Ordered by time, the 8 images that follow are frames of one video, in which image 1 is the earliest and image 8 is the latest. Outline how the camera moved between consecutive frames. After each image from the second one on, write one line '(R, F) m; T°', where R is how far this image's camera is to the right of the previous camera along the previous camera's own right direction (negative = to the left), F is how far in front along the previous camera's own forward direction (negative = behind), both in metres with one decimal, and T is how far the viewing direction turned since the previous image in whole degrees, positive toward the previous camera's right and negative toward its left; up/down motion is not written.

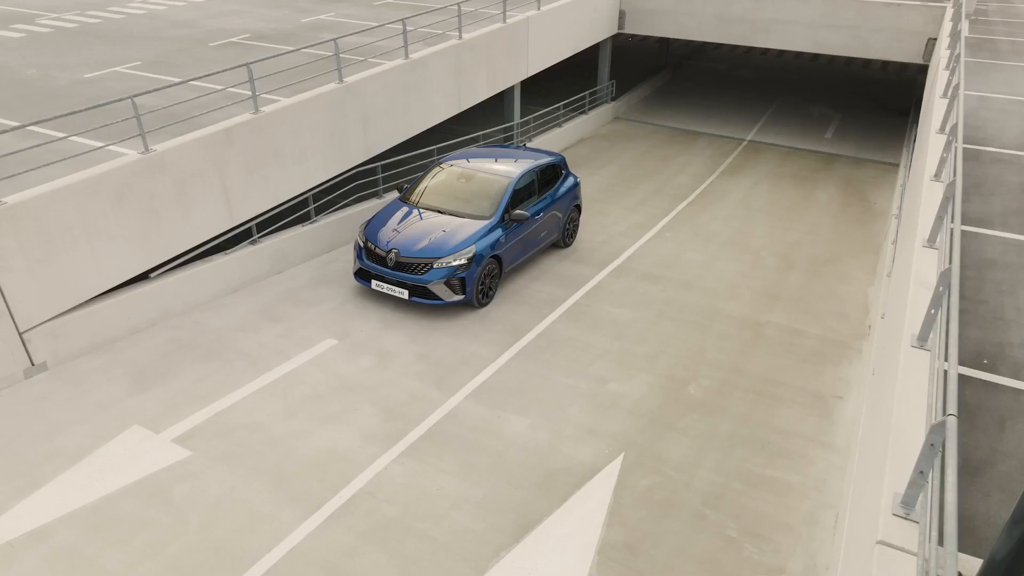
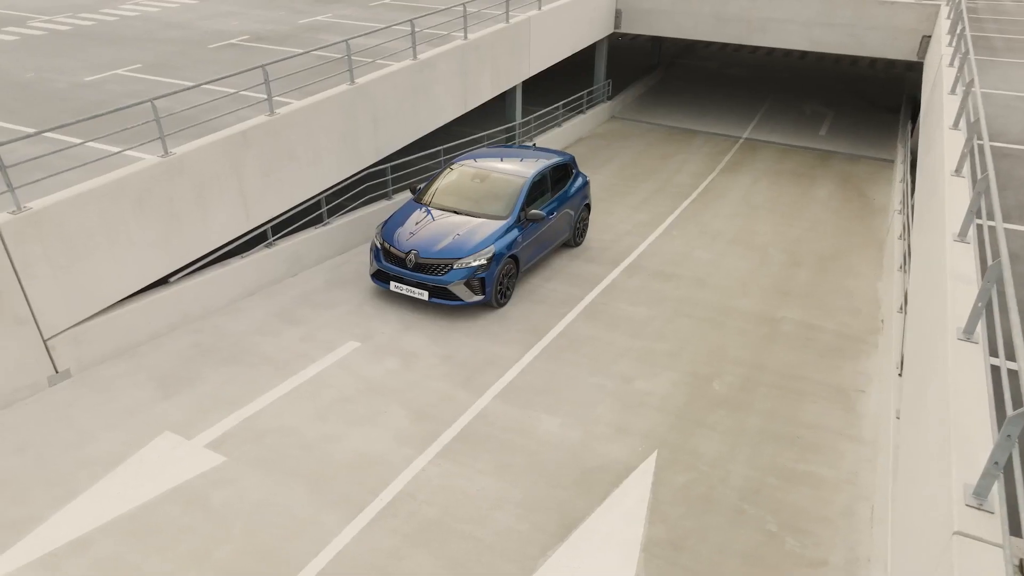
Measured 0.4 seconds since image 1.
(-0.4, 0.0) m; +1°
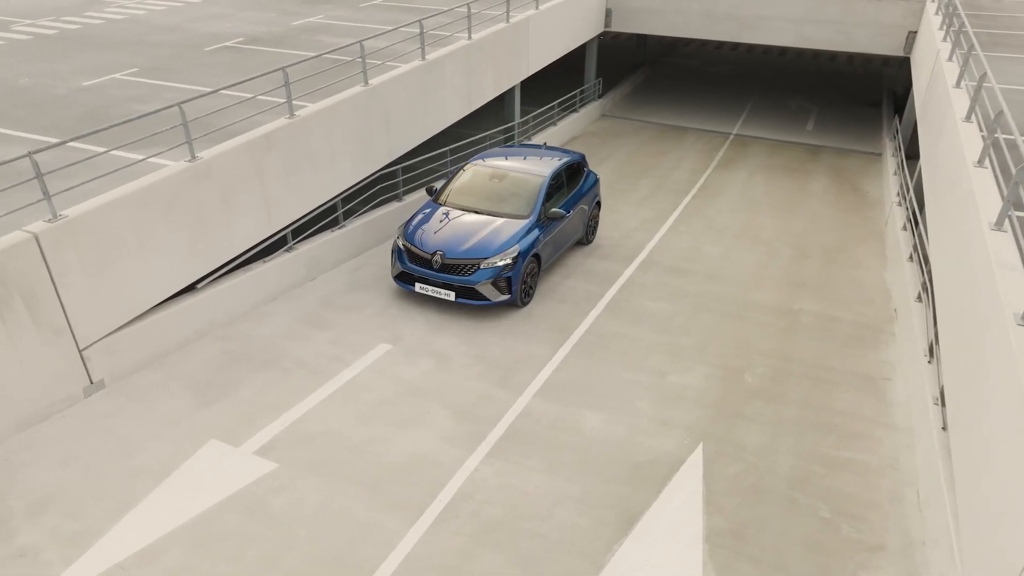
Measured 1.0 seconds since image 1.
(-0.7, 0.0) m; +2°
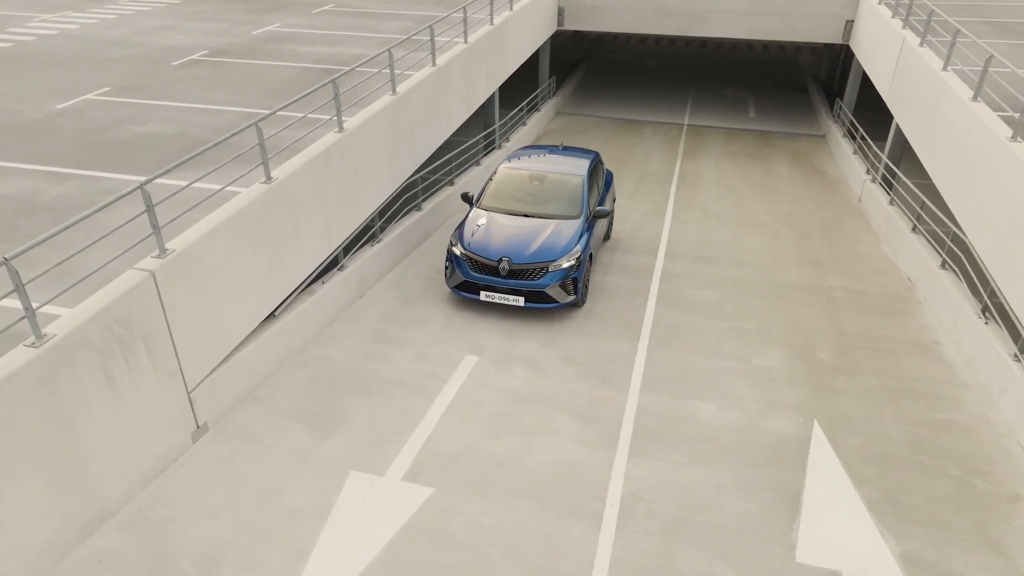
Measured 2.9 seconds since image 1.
(-2.0, +0.1) m; +8°
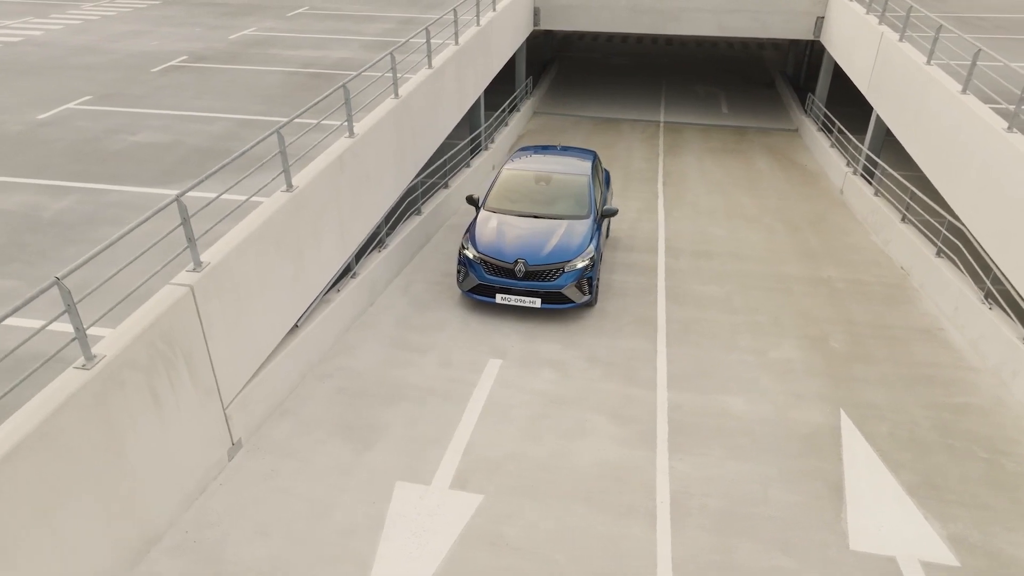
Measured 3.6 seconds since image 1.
(-0.7, 0.0) m; +3°
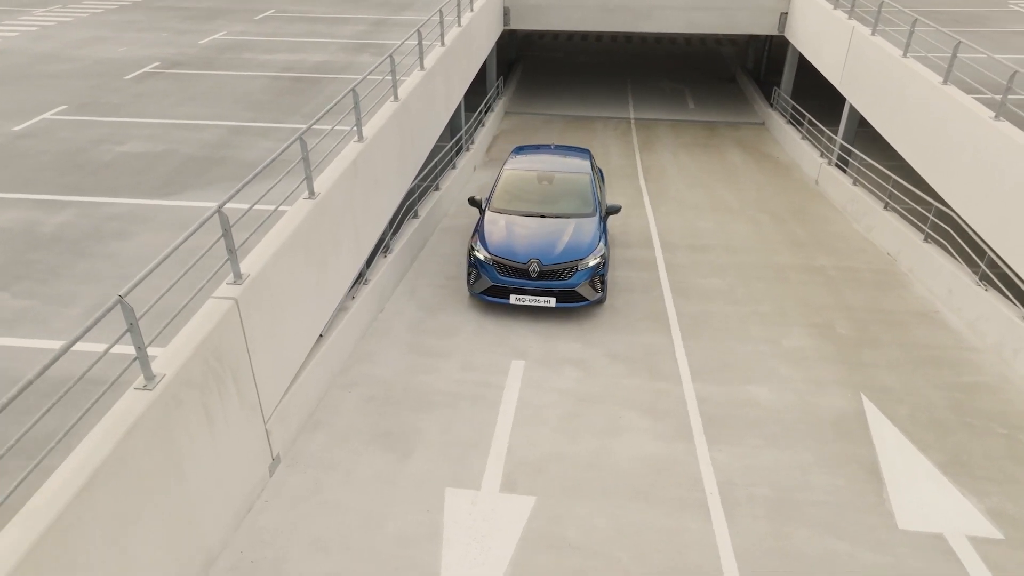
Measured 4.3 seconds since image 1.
(-0.7, 0.0) m; +4°
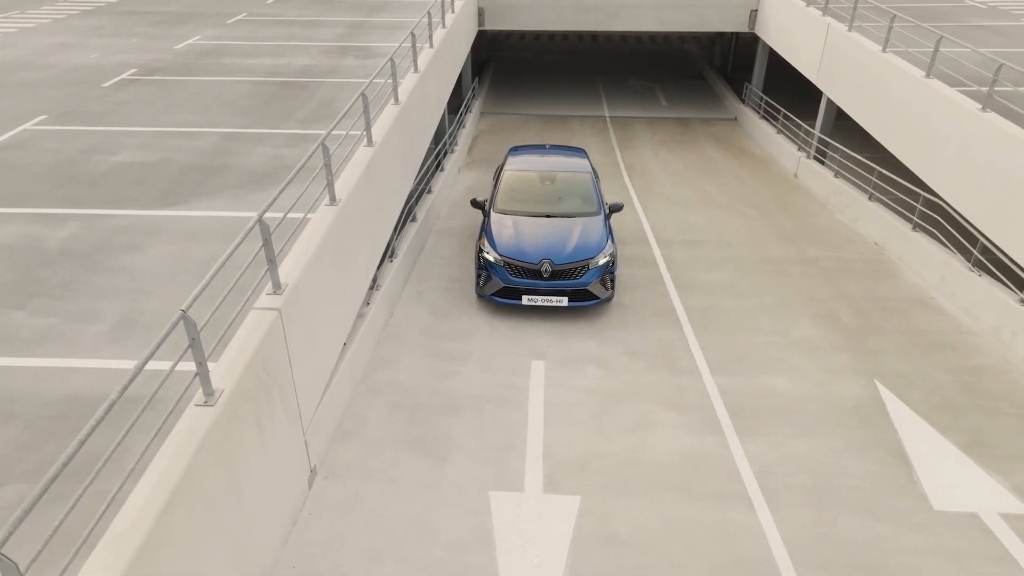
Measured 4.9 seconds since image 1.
(-0.6, 0.0) m; +3°
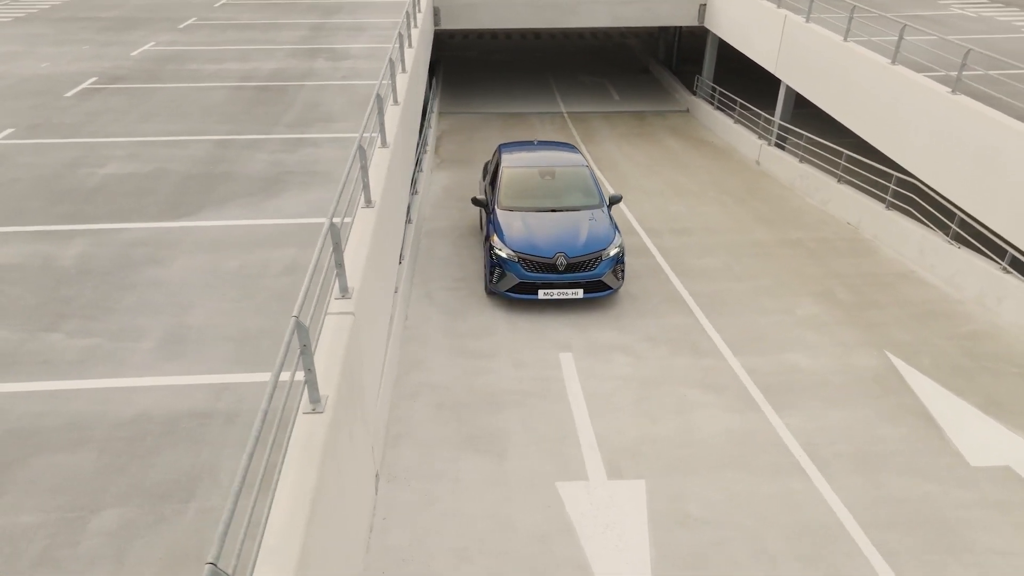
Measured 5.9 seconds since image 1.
(-1.0, 0.0) m; +5°
